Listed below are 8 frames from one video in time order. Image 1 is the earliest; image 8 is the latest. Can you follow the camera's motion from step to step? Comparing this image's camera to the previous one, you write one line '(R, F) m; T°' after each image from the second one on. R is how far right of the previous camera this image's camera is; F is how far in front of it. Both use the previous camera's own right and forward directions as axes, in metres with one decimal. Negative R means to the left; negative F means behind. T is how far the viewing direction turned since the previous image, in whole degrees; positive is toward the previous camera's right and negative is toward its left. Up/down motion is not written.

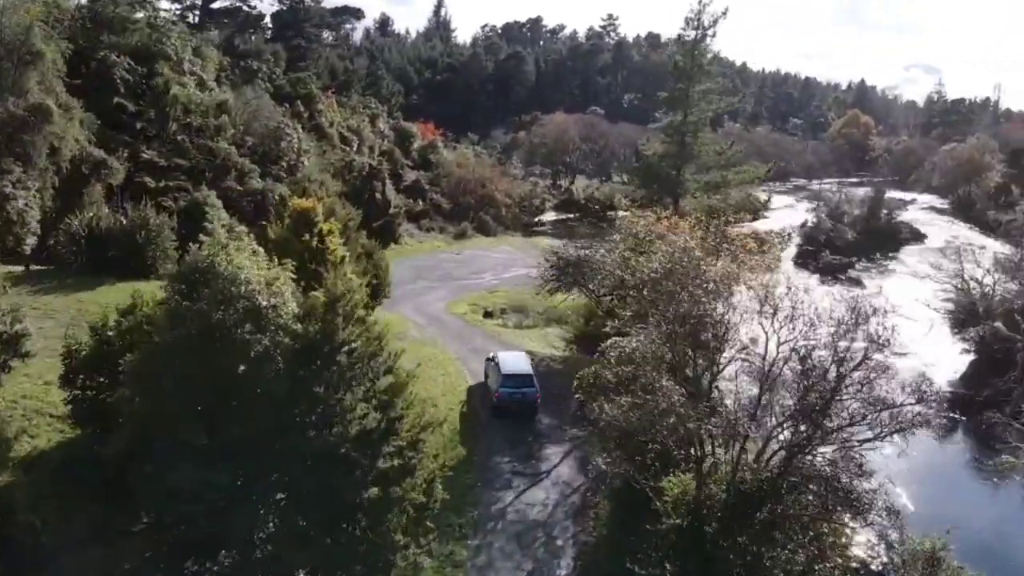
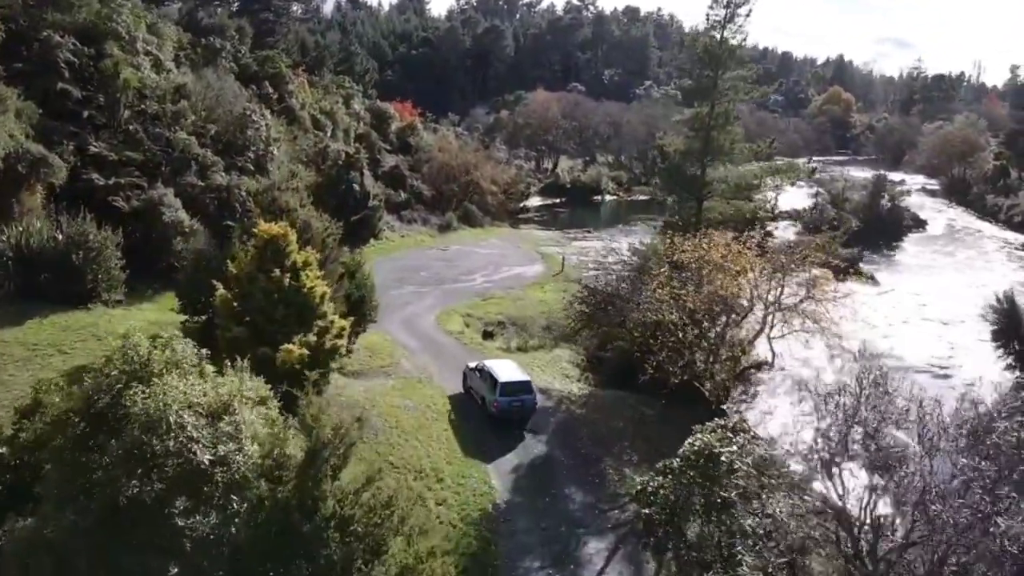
(-0.9, +3.7) m; +2°
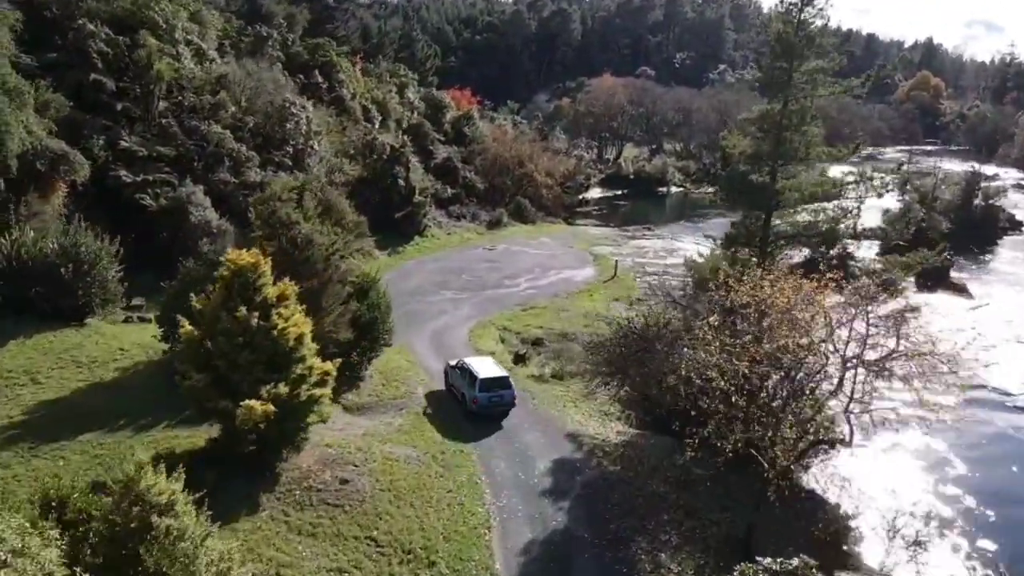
(+0.9, +2.9) m; -5°
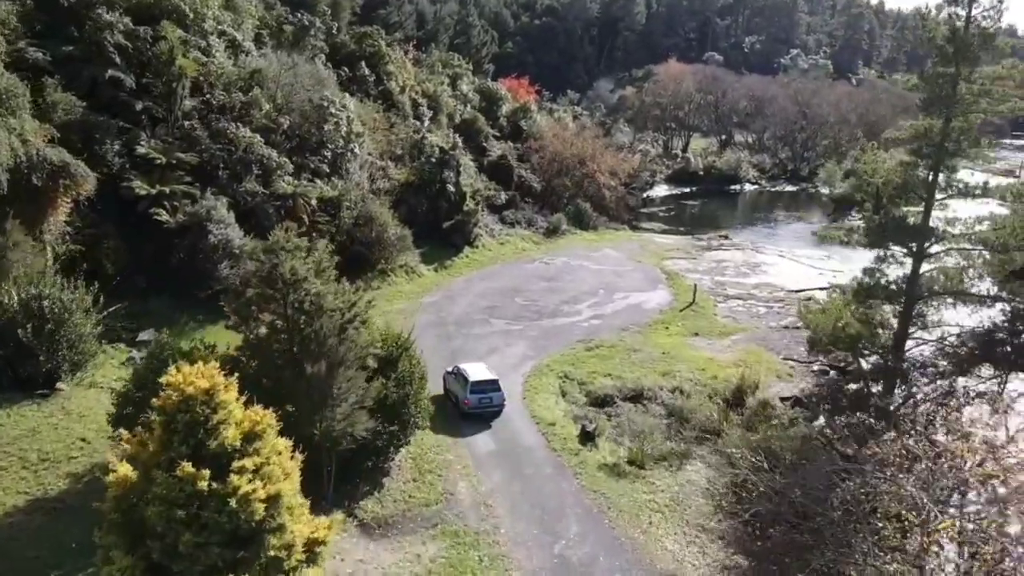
(-0.4, +4.8) m; -4°
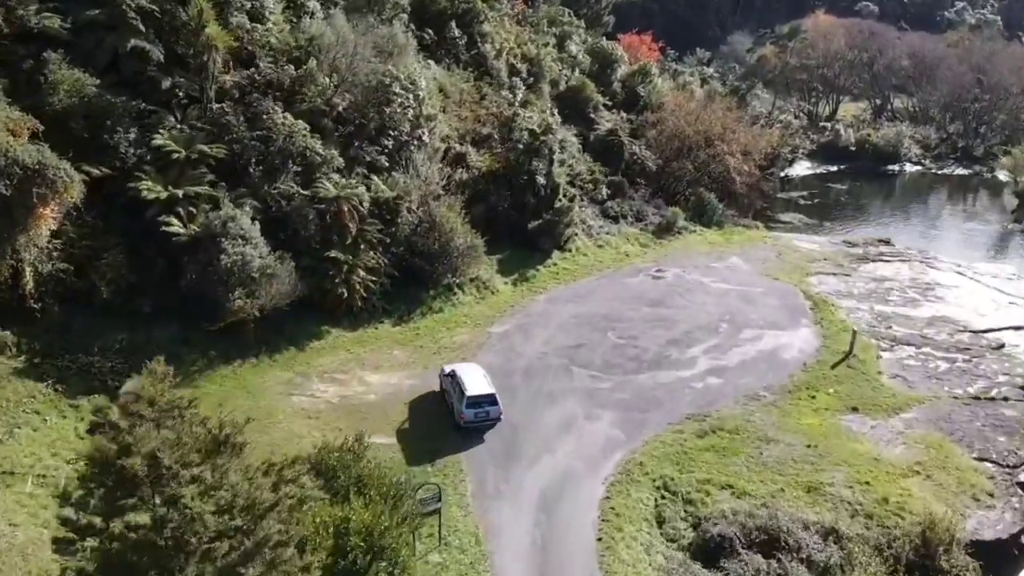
(+0.6, +7.1) m; -9°
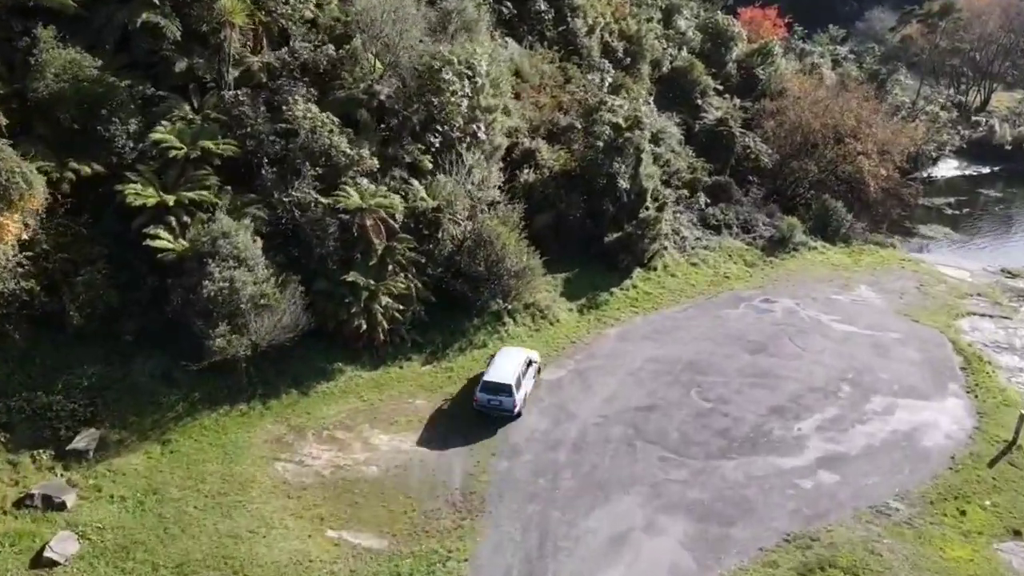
(+1.2, +5.2) m; -8°
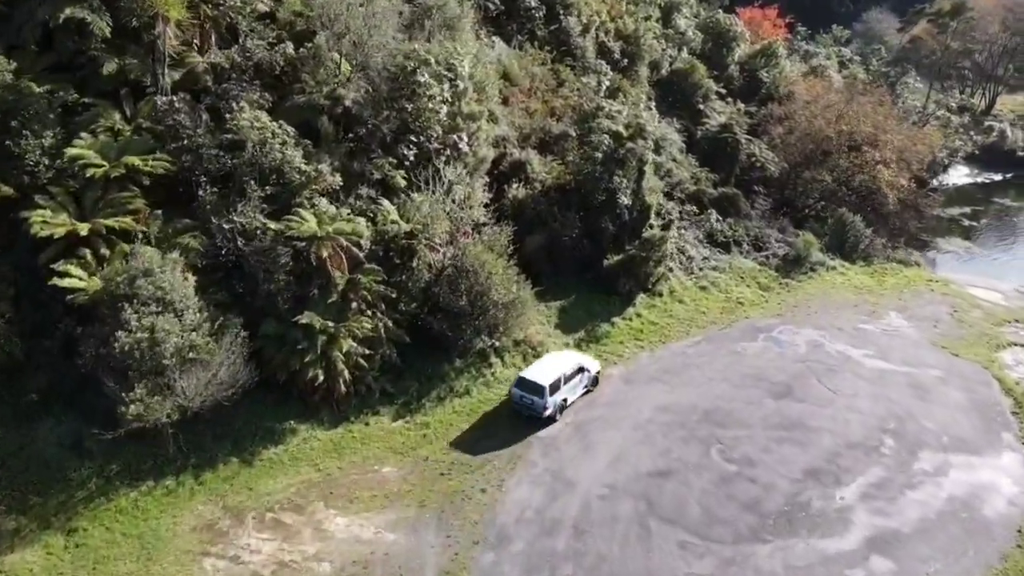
(+0.1, +3.2) m; +1°
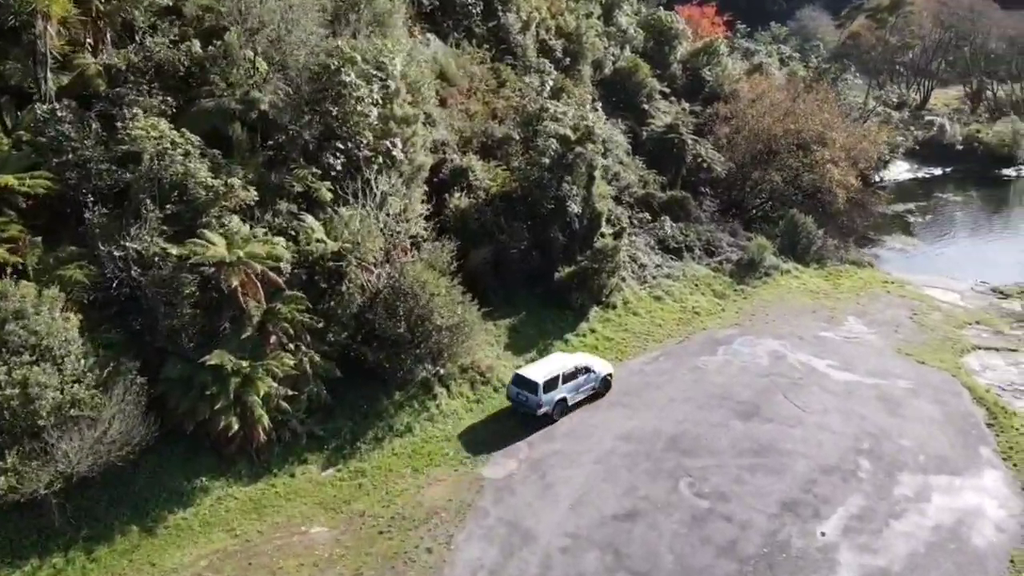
(0.0, +1.9) m; +4°
